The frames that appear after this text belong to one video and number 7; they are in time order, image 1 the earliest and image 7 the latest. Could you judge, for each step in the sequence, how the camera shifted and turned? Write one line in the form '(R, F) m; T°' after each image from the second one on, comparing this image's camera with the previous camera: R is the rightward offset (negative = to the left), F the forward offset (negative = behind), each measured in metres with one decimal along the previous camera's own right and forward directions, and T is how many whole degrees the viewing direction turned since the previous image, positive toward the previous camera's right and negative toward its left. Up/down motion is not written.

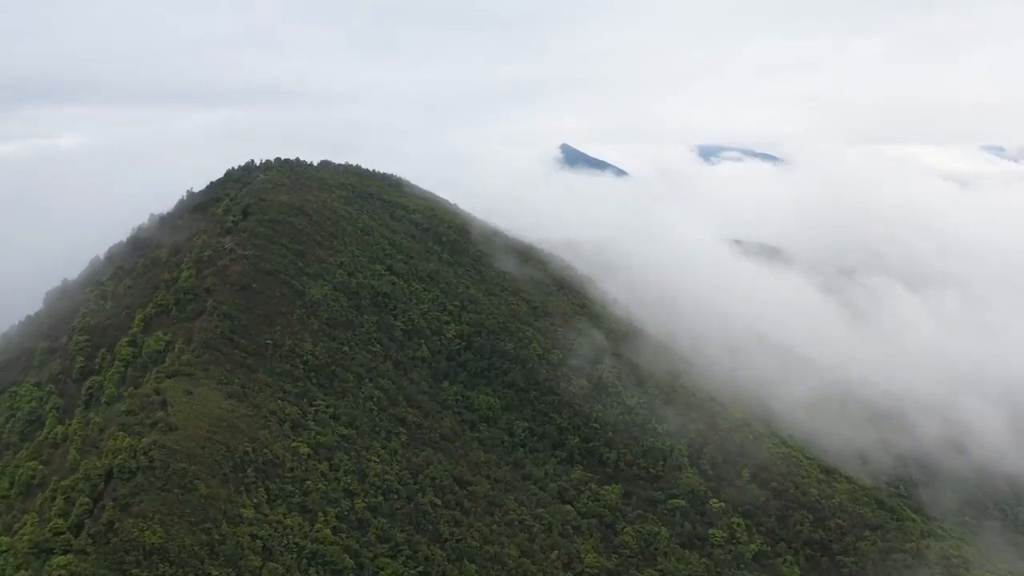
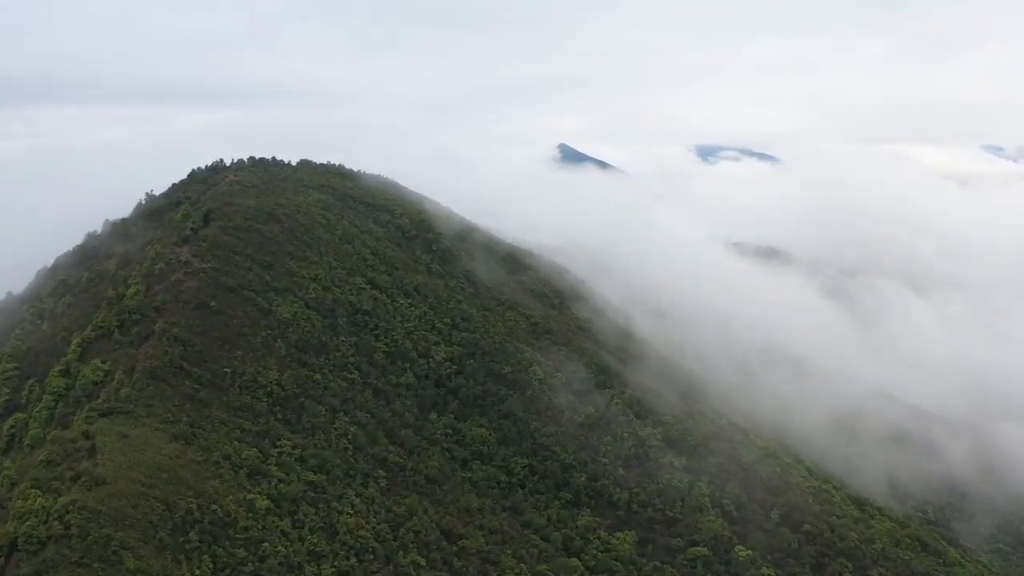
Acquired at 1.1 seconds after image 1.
(+0.1, +7.2) m; 0°
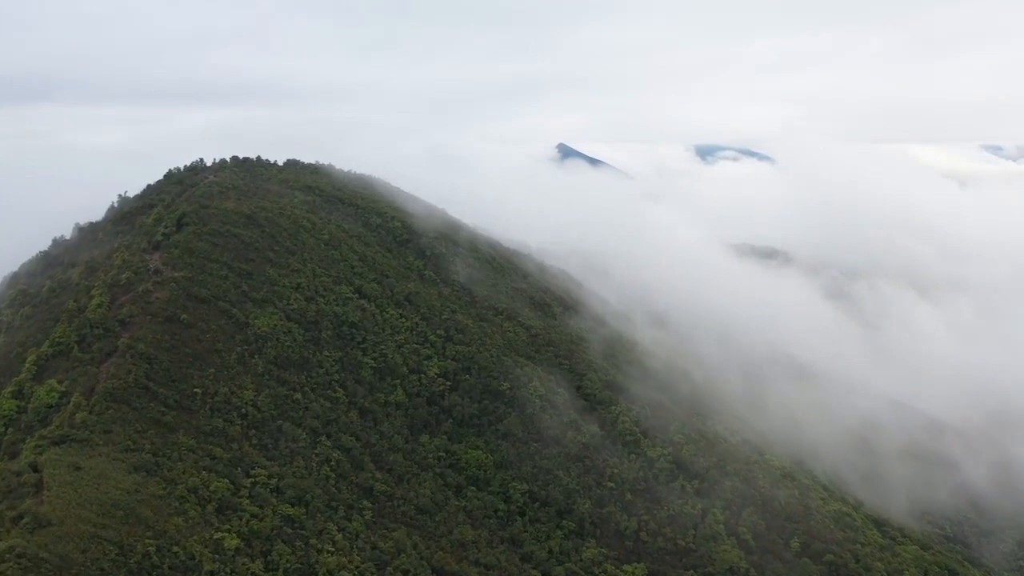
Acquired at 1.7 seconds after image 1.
(0.0, +4.0) m; 0°
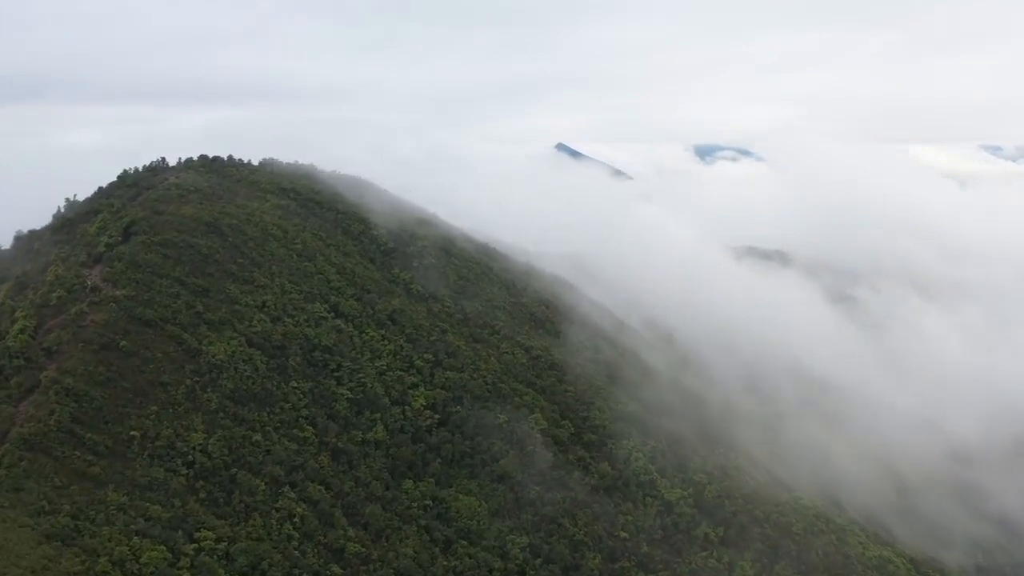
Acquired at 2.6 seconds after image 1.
(+0.1, +6.5) m; 0°
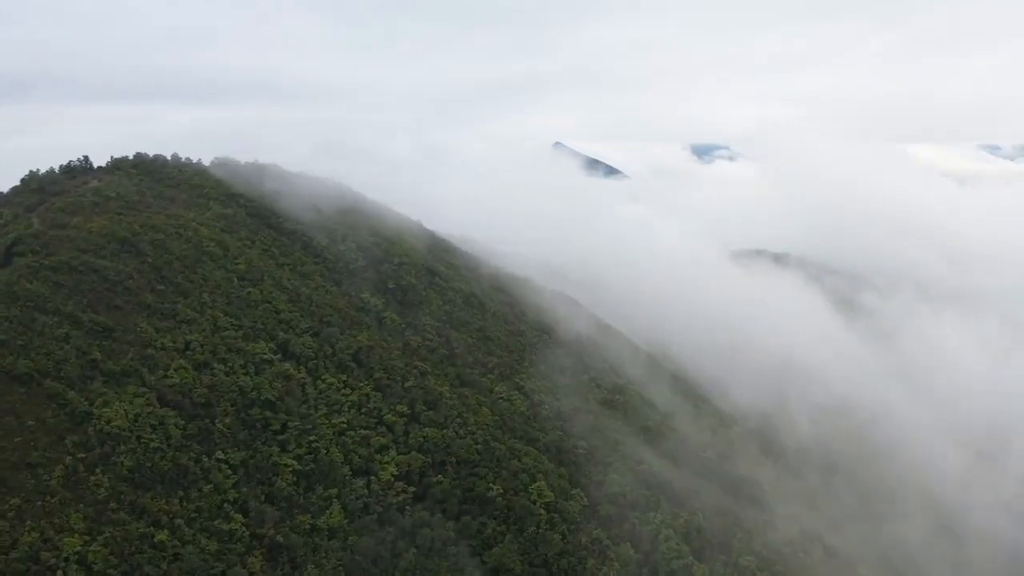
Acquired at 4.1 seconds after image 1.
(+0.1, +9.6) m; 0°
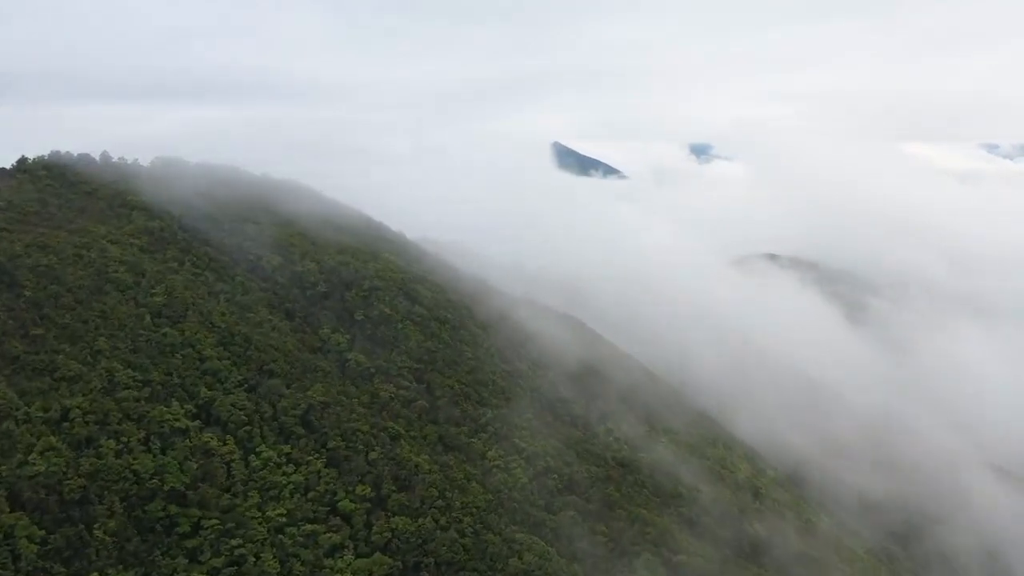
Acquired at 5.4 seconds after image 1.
(0.0, +8.9) m; 0°
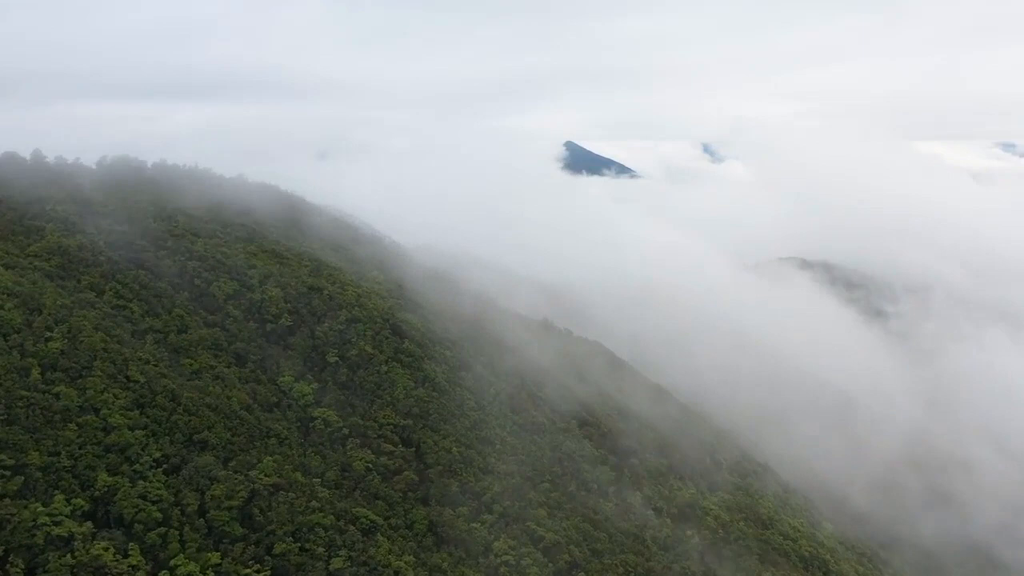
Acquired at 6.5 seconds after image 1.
(0.0, +7.5) m; -1°
